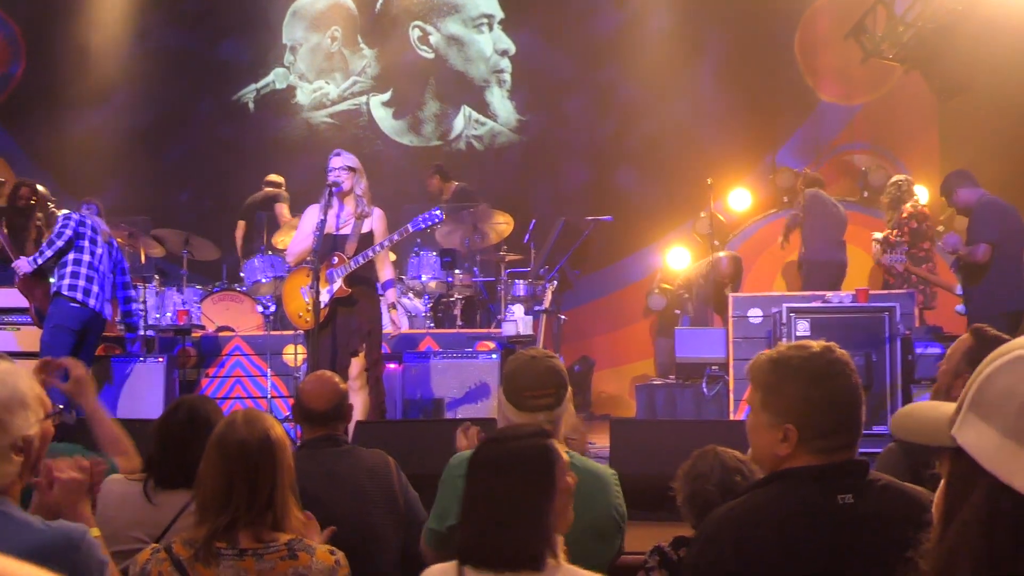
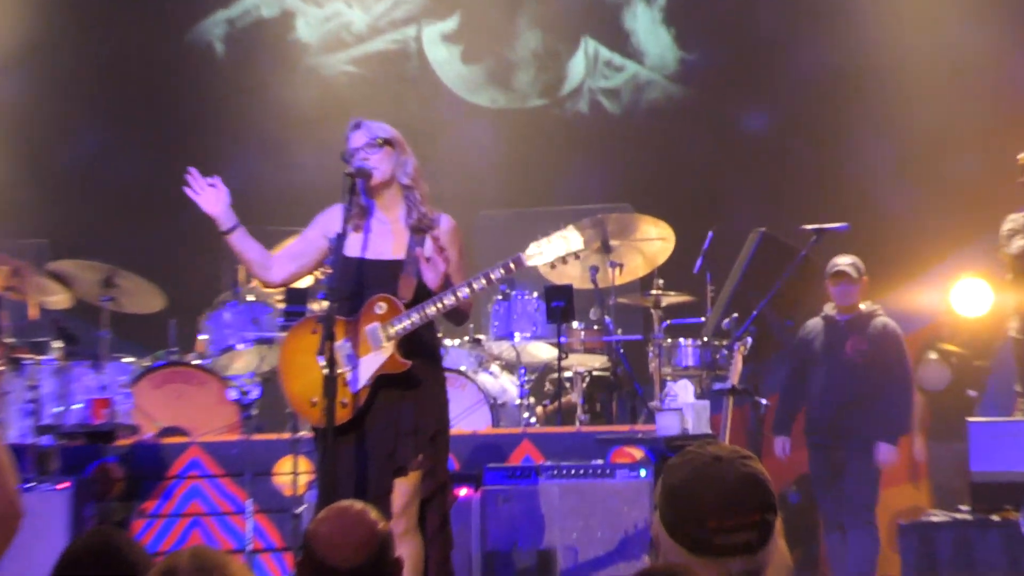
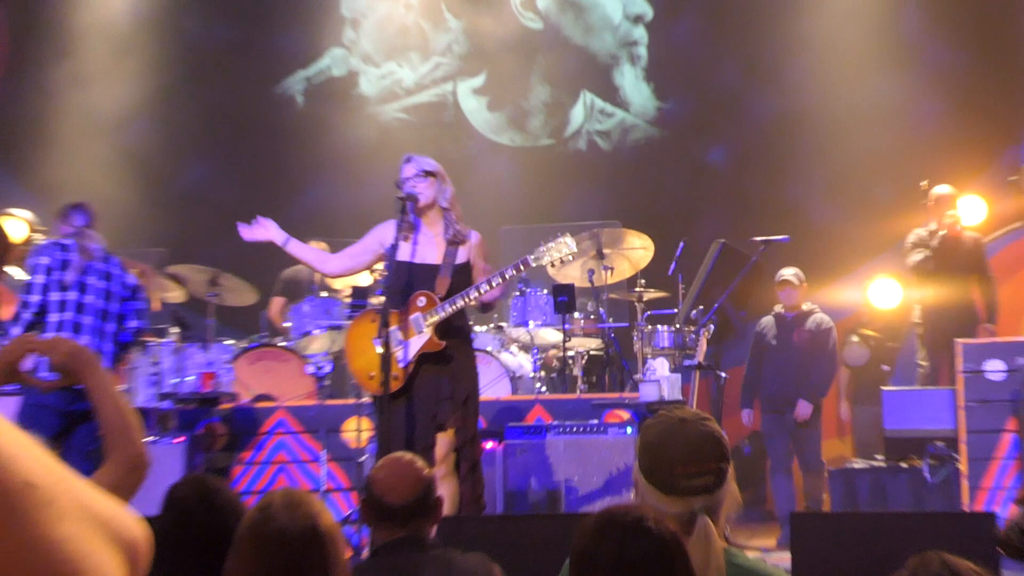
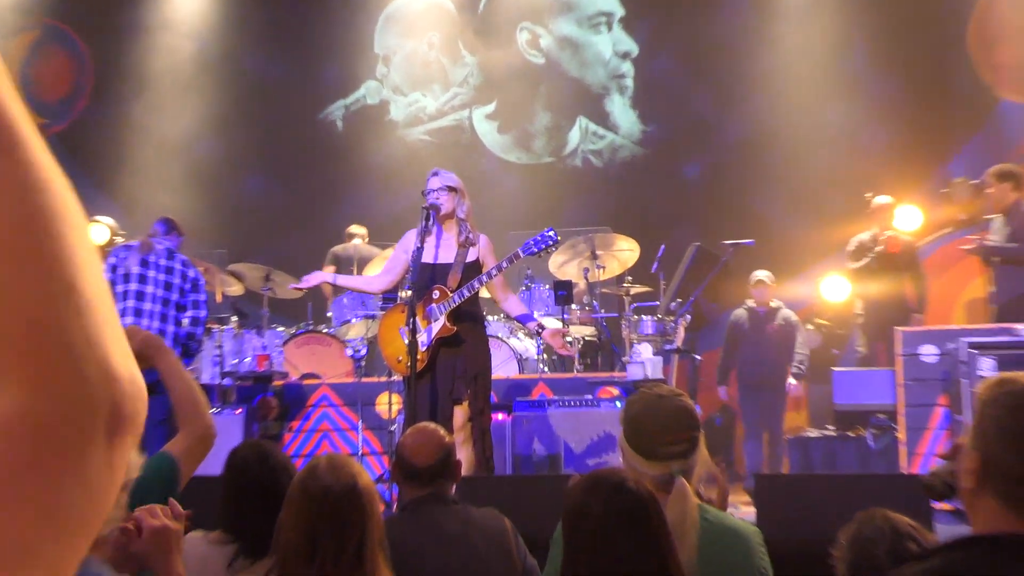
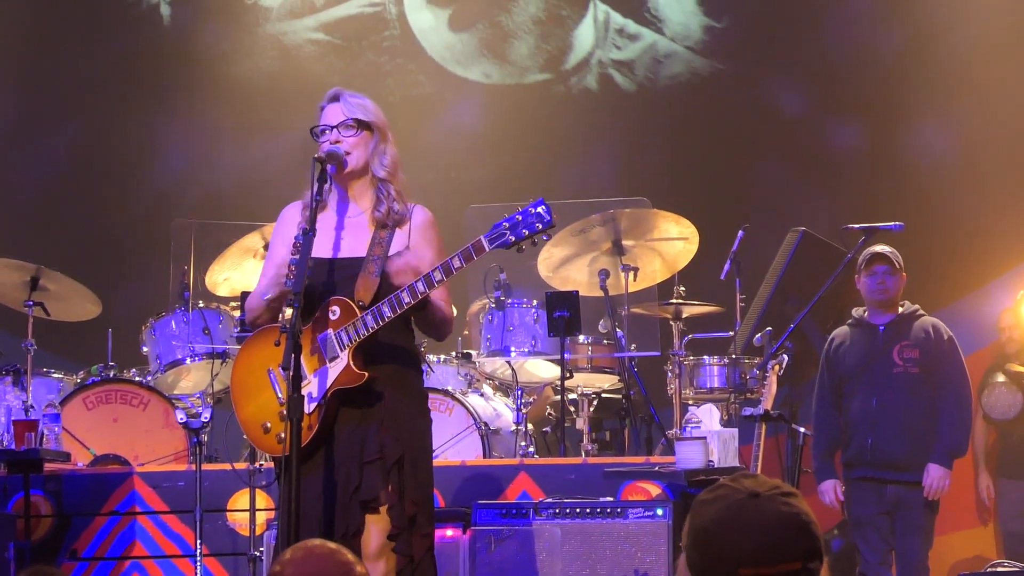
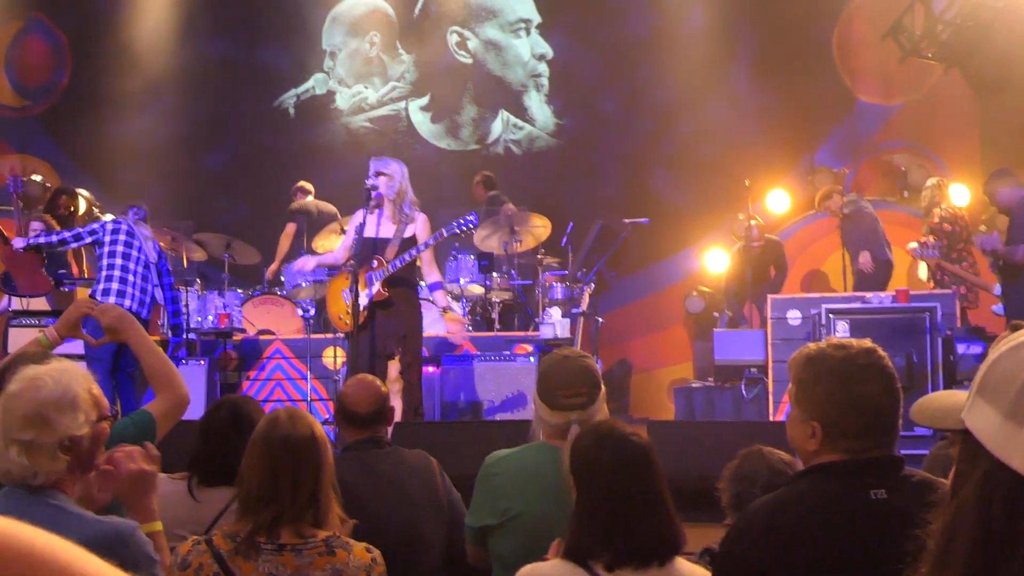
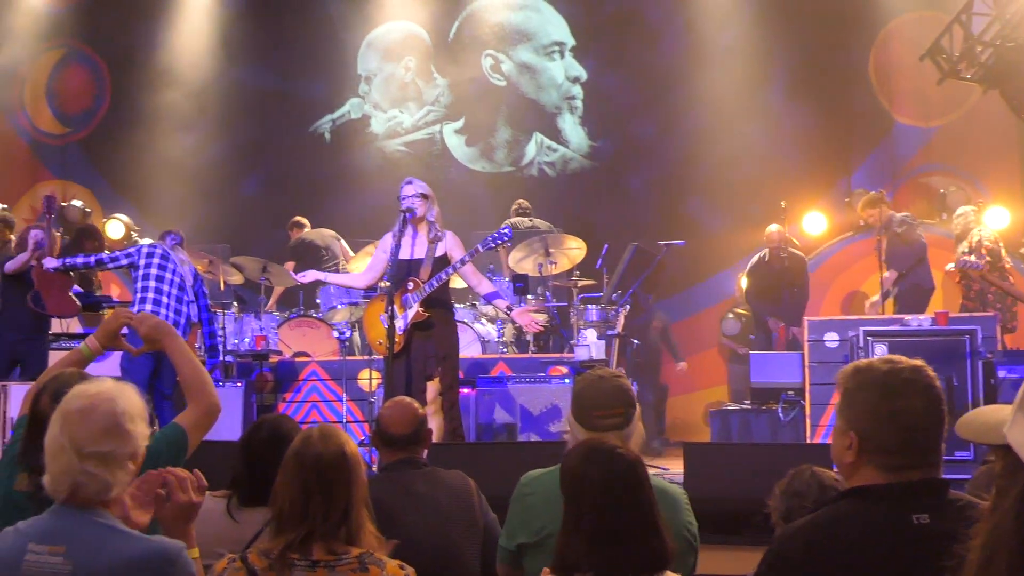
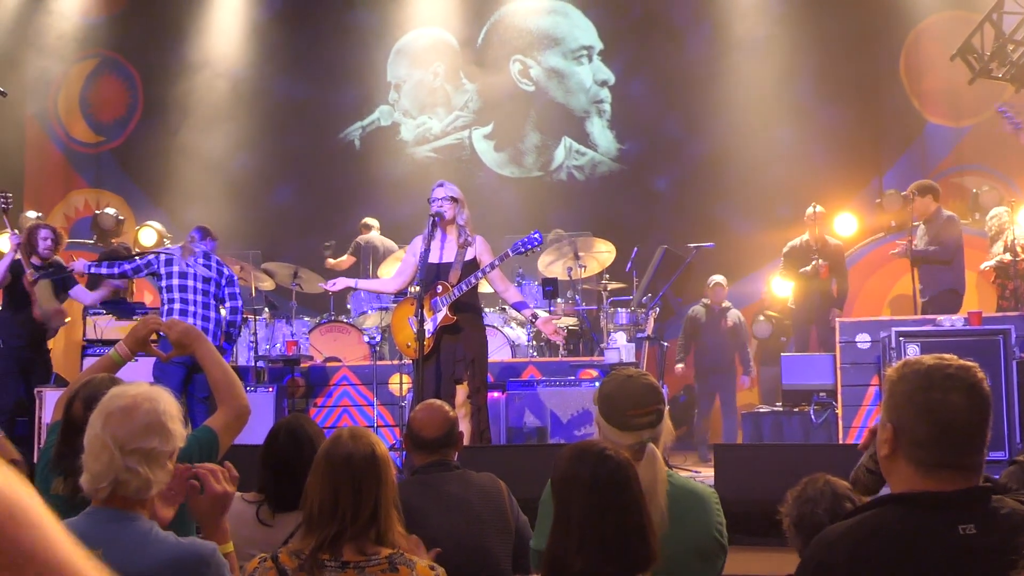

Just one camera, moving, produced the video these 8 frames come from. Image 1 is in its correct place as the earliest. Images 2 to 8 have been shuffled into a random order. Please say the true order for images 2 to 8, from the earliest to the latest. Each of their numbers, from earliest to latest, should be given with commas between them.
6, 7, 8, 4, 3, 2, 5
